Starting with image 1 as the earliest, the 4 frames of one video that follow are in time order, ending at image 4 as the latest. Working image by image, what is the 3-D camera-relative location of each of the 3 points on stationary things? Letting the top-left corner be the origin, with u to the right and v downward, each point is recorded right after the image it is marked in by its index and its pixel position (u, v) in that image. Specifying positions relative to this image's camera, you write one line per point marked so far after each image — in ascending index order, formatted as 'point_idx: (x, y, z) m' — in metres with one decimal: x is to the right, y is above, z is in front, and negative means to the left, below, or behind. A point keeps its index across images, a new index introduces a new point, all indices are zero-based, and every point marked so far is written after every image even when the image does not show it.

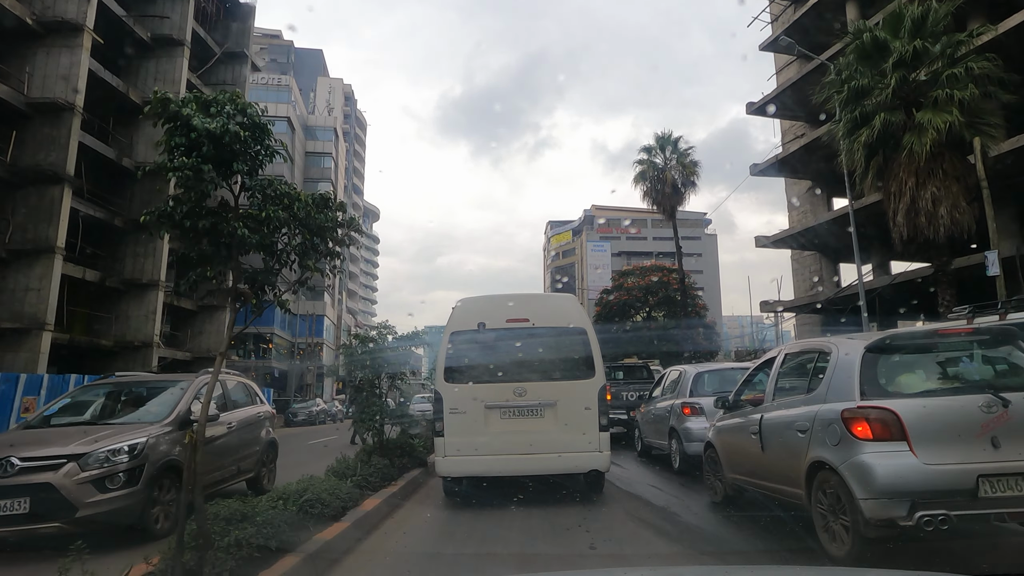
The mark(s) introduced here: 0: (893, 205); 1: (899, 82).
0: (+7.4, +1.6, +13.4) m
1: (+7.2, +3.8, +12.9) m
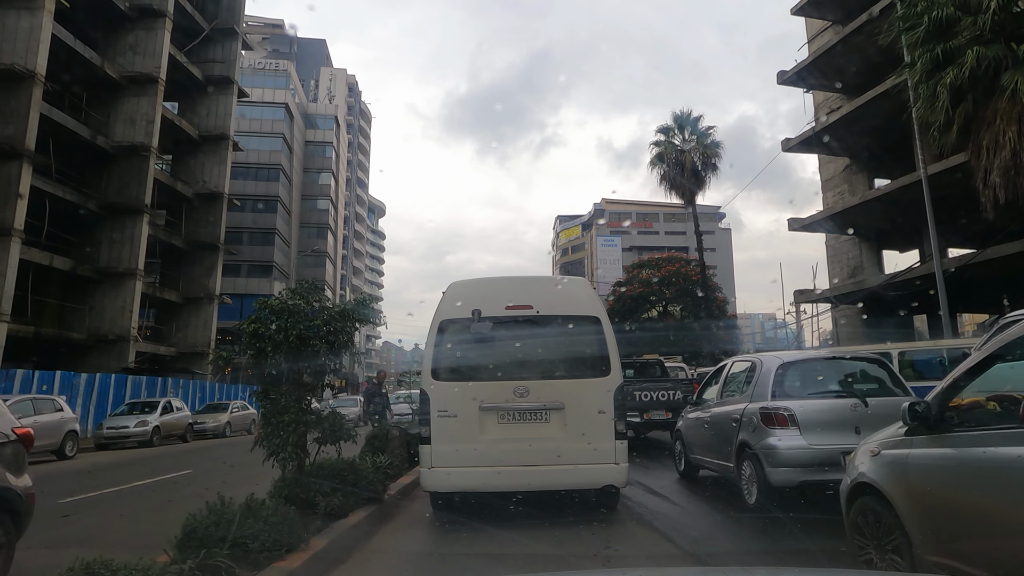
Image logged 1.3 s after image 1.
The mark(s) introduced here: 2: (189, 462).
0: (+7.4, +2.0, +10.9) m
1: (+7.3, +4.2, +10.3) m
2: (-7.3, -3.9, +15.6) m
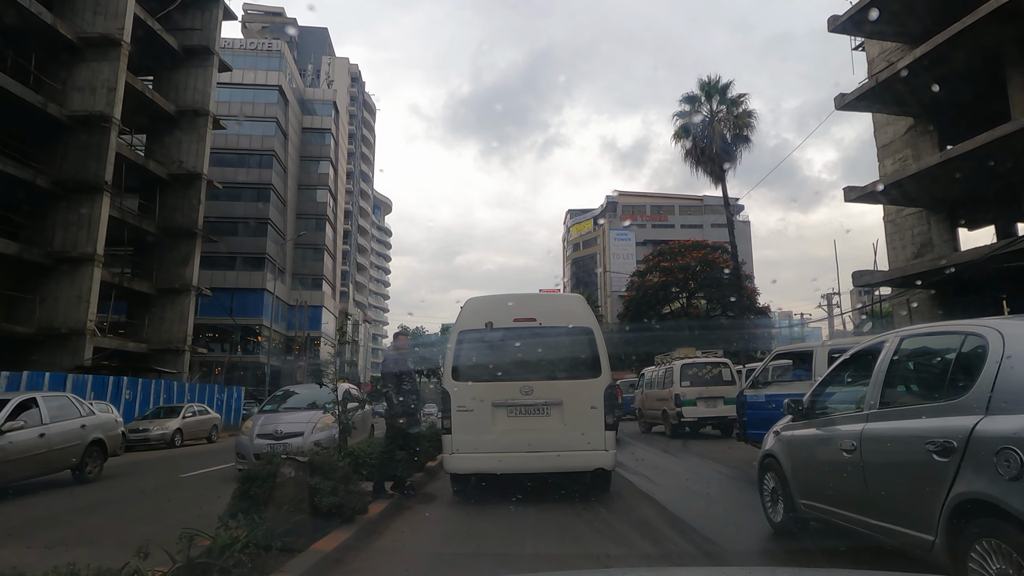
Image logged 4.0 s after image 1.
0: (+7.5, +2.5, +7.3) m
1: (+7.2, +4.7, +6.8) m
2: (-7.2, -3.5, +12.3) m
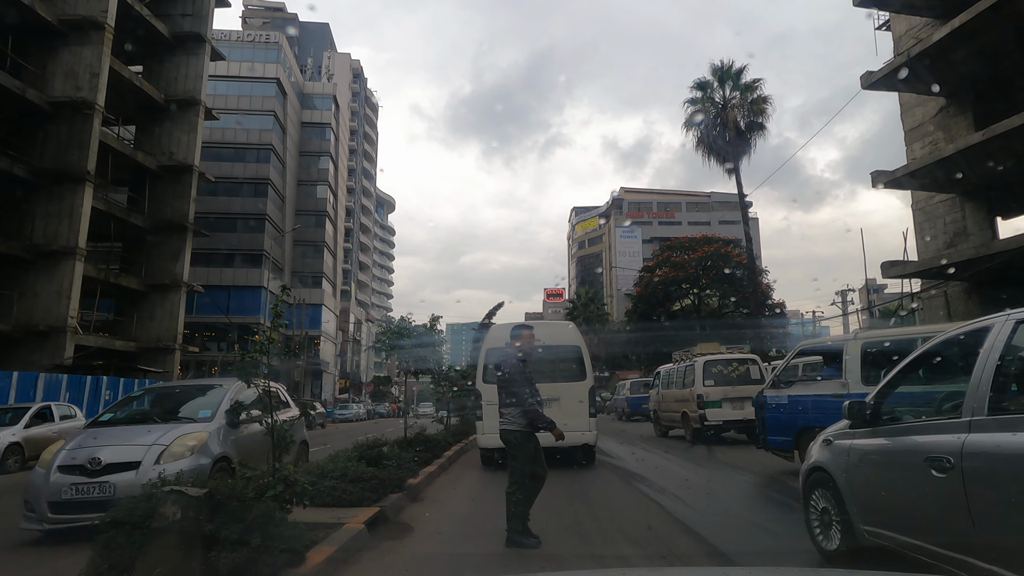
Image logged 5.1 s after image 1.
0: (+7.4, +2.7, +6.0) m
1: (+7.2, +4.9, +5.5) m
2: (-7.2, -3.3, +11.0) m
